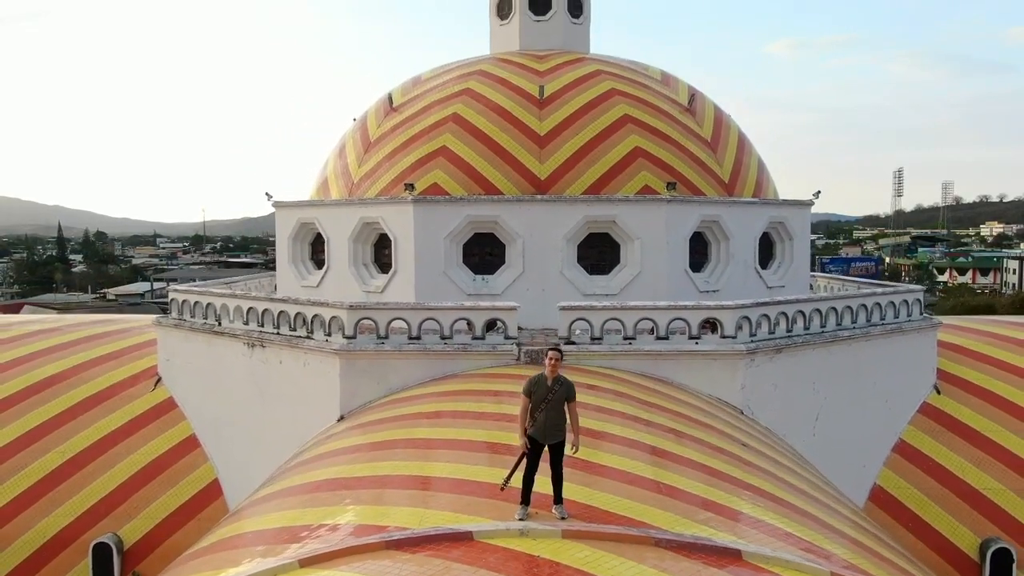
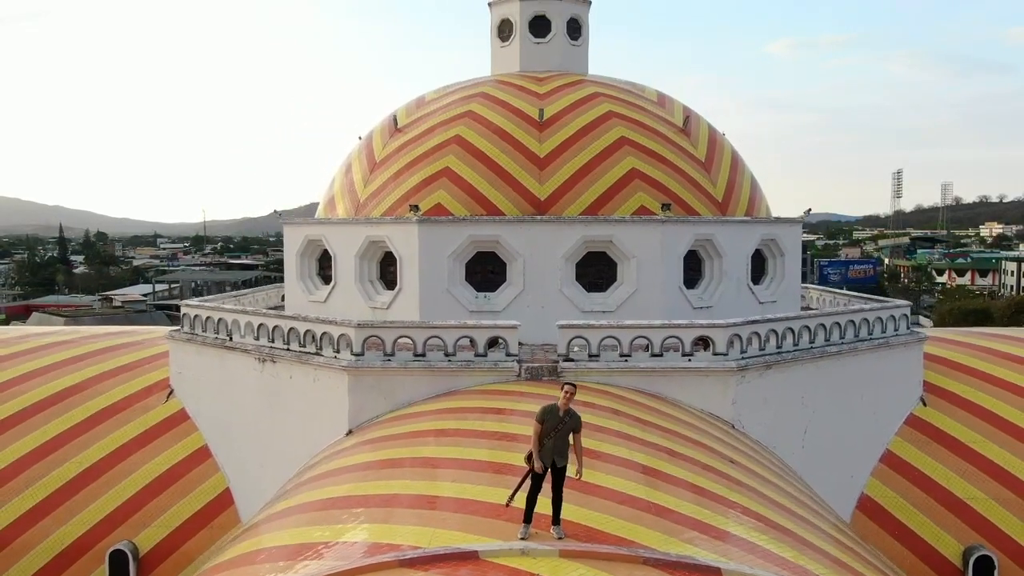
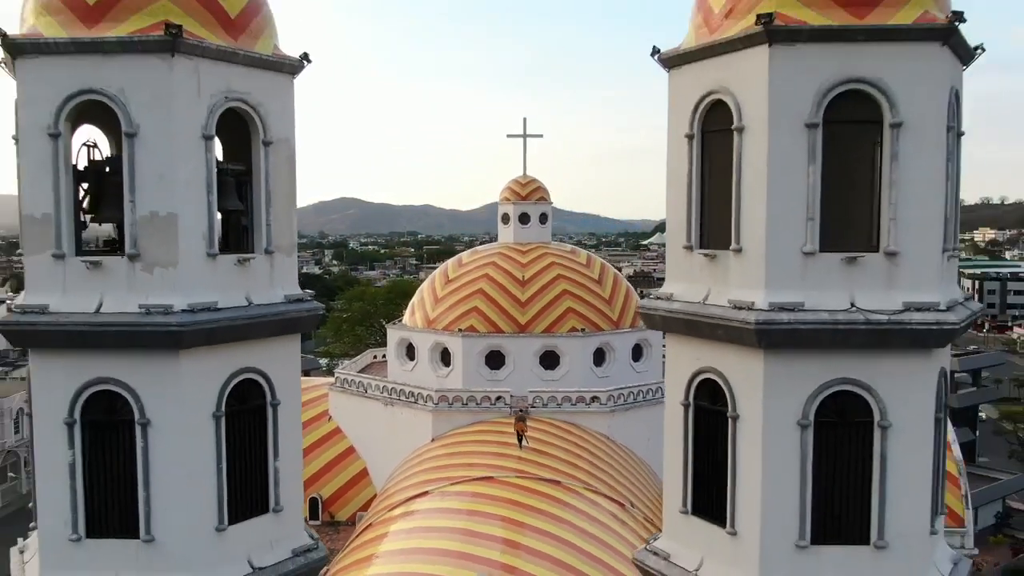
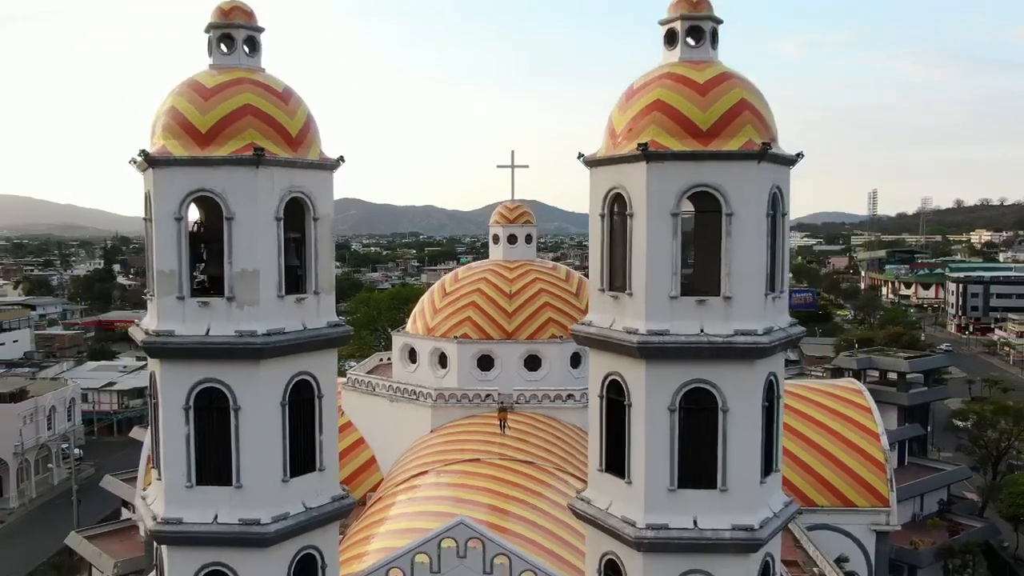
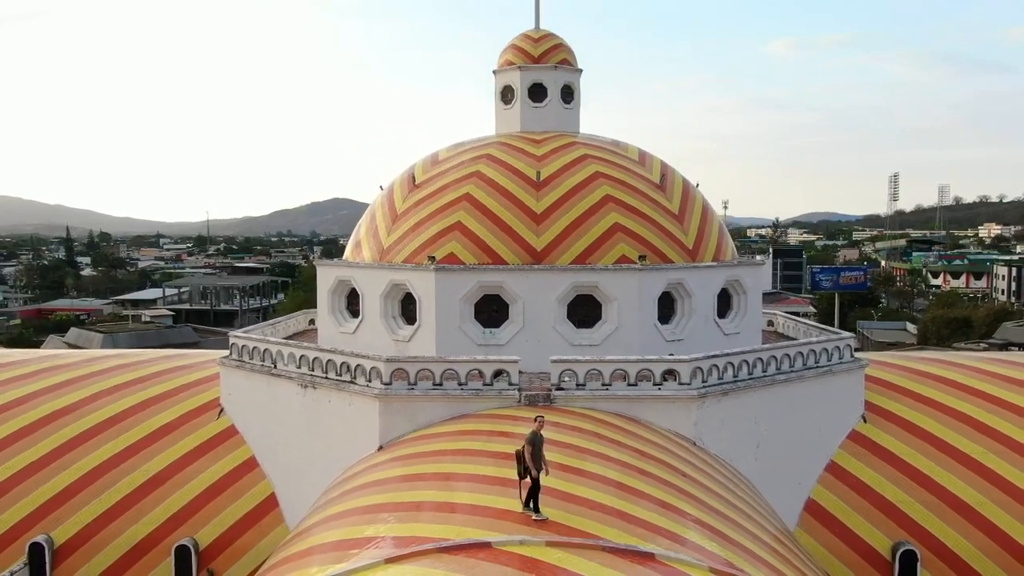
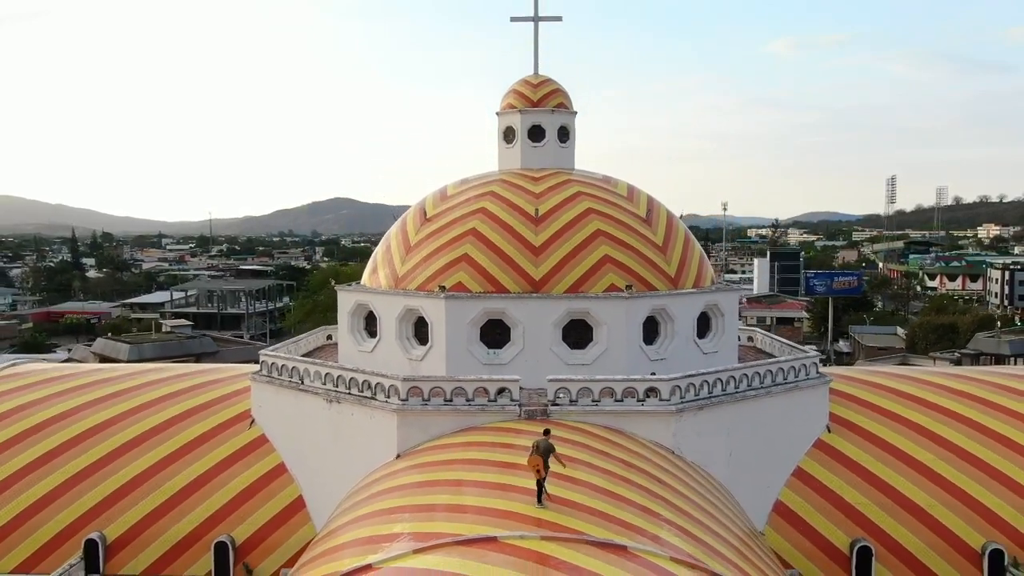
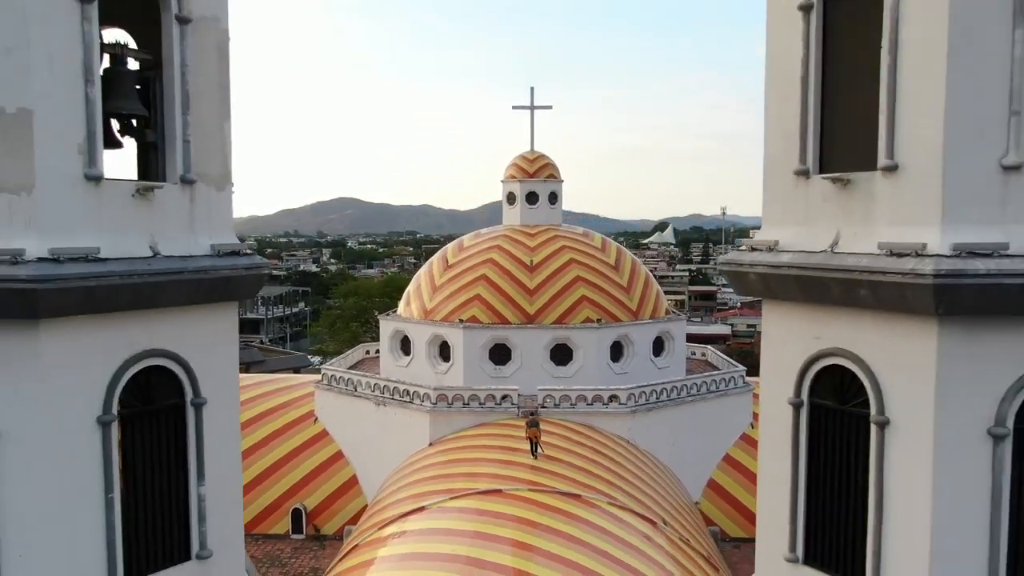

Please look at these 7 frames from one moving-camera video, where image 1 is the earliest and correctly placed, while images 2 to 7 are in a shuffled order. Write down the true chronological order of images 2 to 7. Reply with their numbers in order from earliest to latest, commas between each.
2, 5, 6, 7, 3, 4
